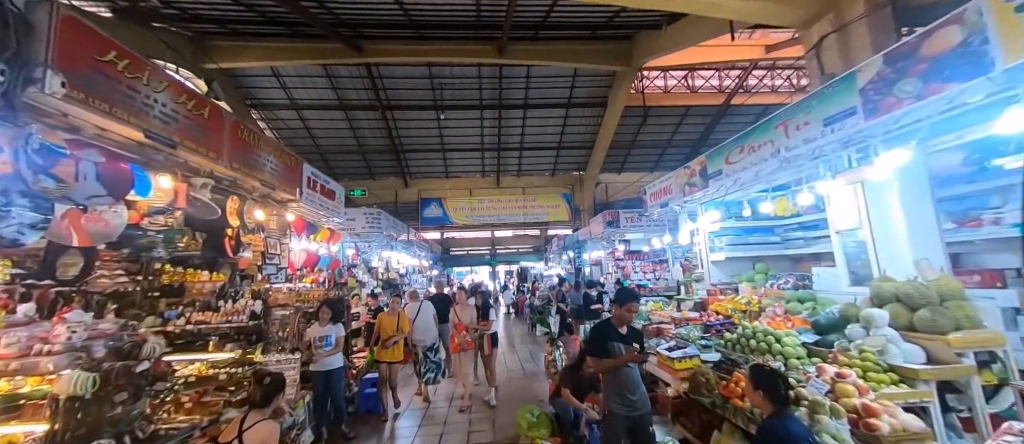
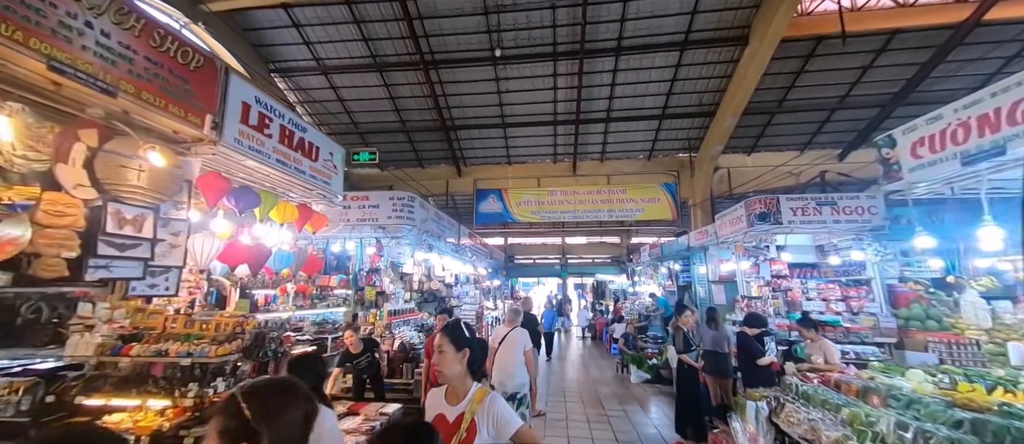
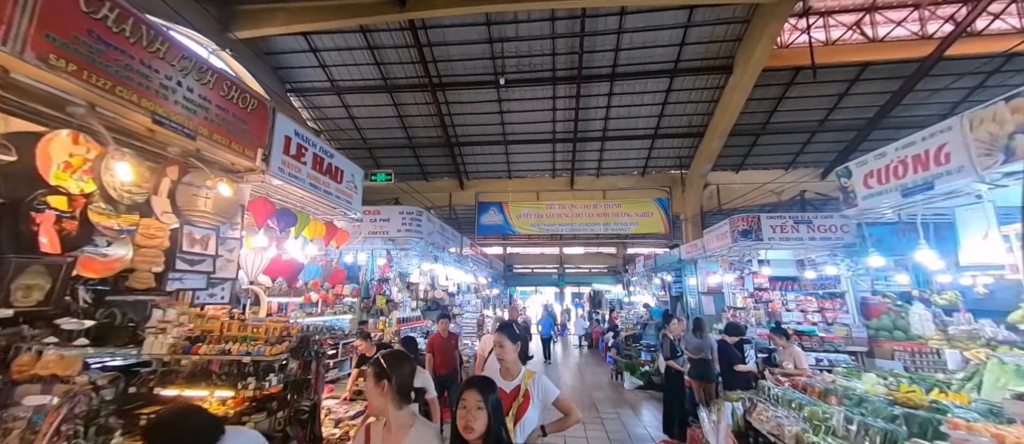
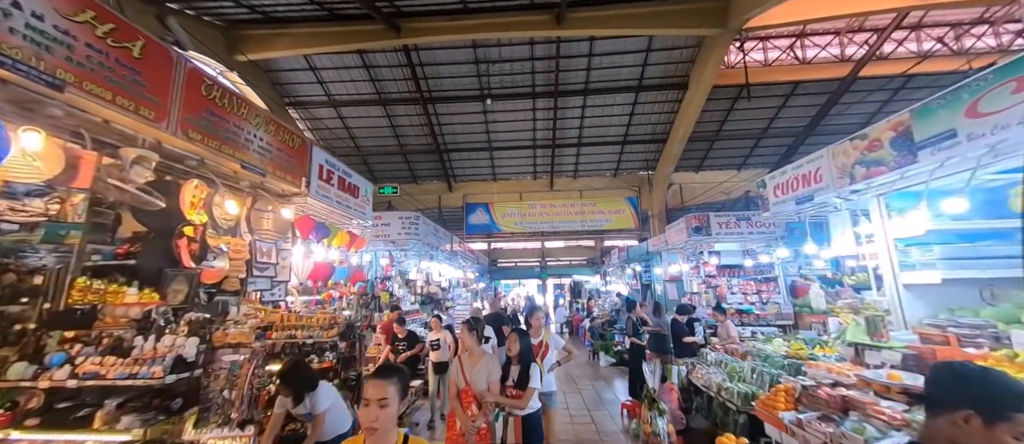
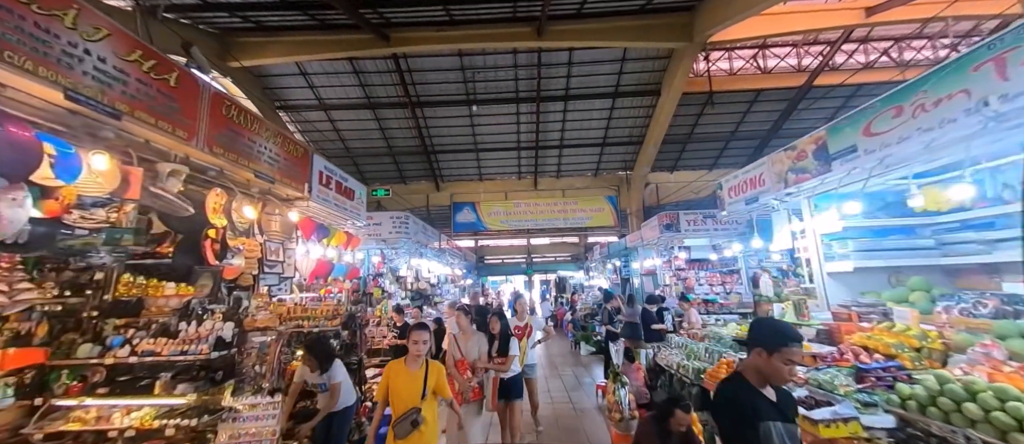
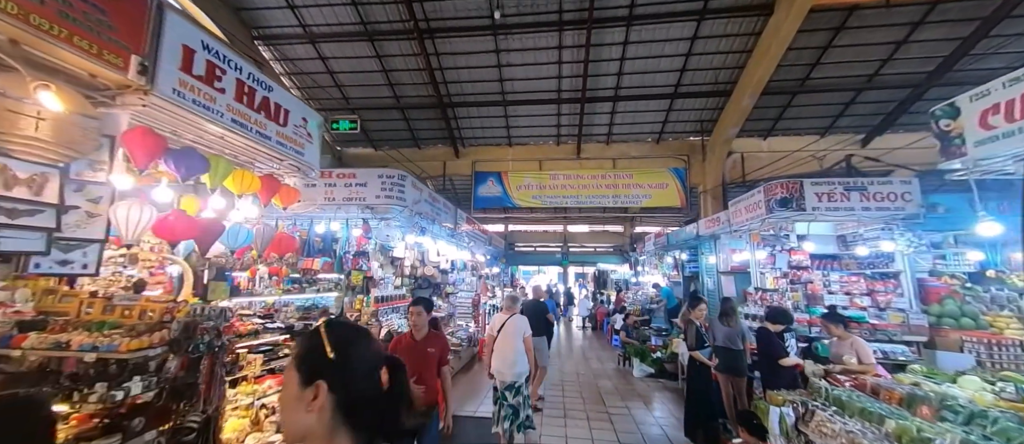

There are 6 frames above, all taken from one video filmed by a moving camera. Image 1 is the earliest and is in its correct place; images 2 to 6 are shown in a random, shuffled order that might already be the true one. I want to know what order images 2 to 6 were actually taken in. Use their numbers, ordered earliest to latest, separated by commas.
5, 4, 3, 2, 6
